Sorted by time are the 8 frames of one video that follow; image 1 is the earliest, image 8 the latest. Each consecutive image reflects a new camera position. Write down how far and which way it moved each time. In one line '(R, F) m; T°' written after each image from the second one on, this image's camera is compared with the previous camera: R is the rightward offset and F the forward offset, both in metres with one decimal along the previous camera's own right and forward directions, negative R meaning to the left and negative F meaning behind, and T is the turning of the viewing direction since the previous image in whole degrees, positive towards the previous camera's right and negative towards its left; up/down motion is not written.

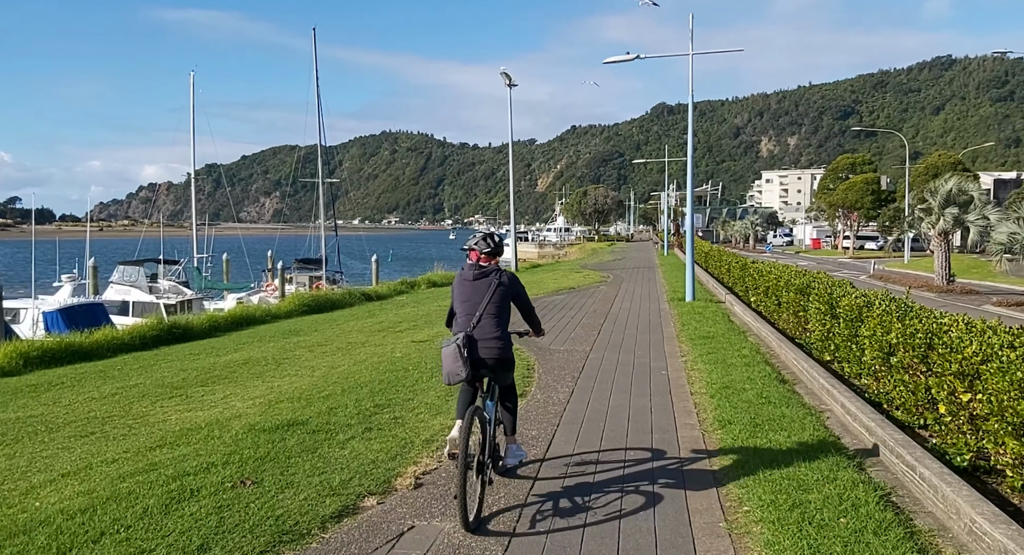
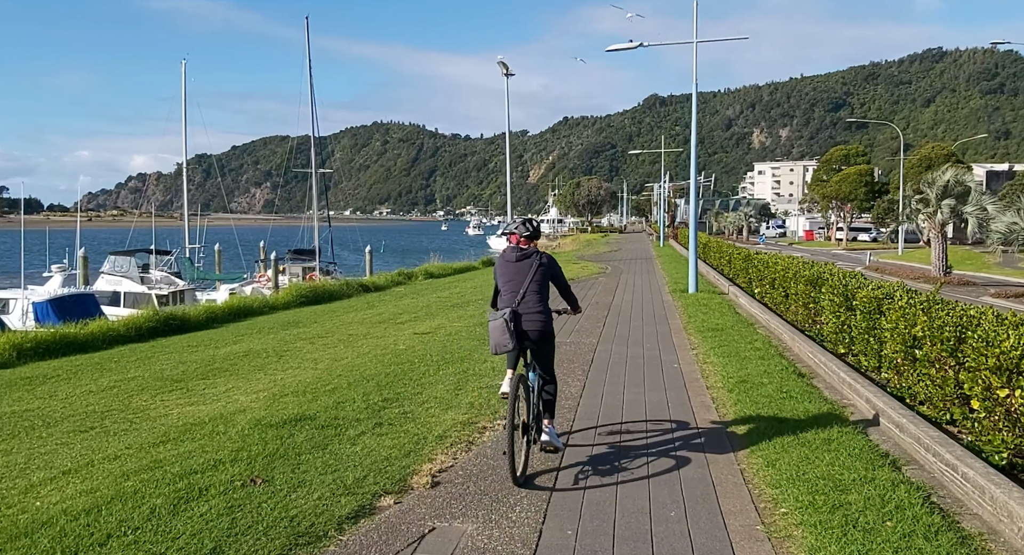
(-0.2, +0.2) m; 0°
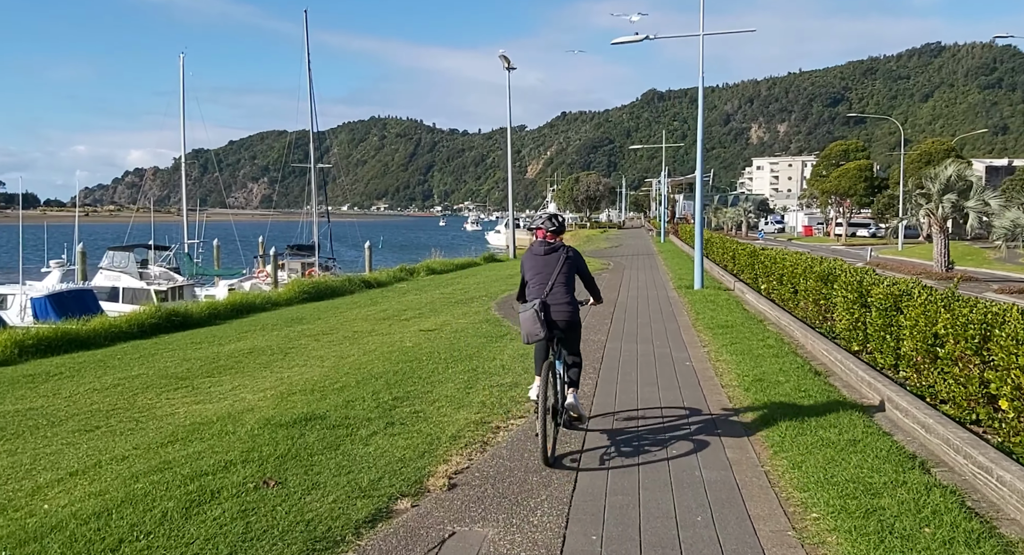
(-0.1, +0.1) m; 0°
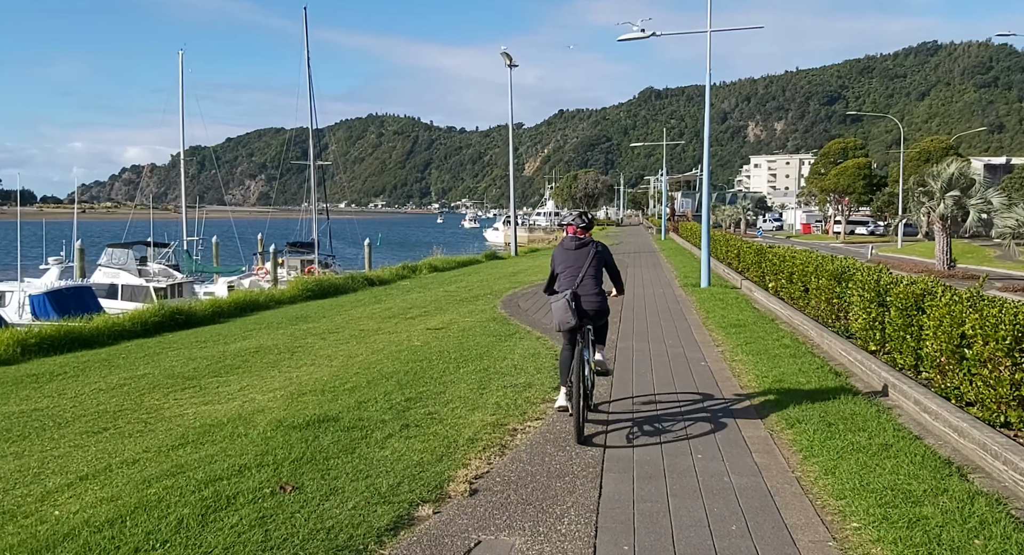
(-0.2, +0.2) m; 0°
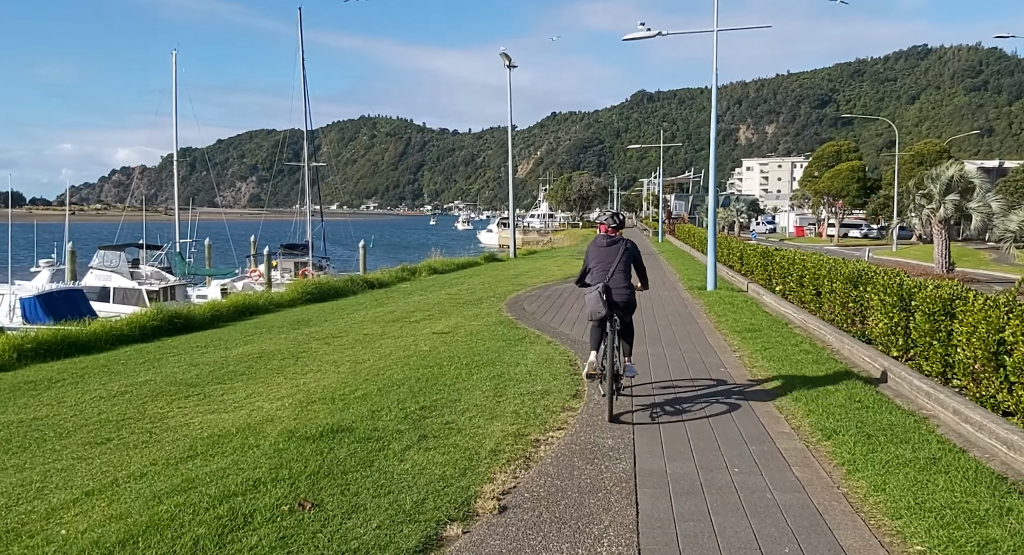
(-0.2, +0.3) m; 0°
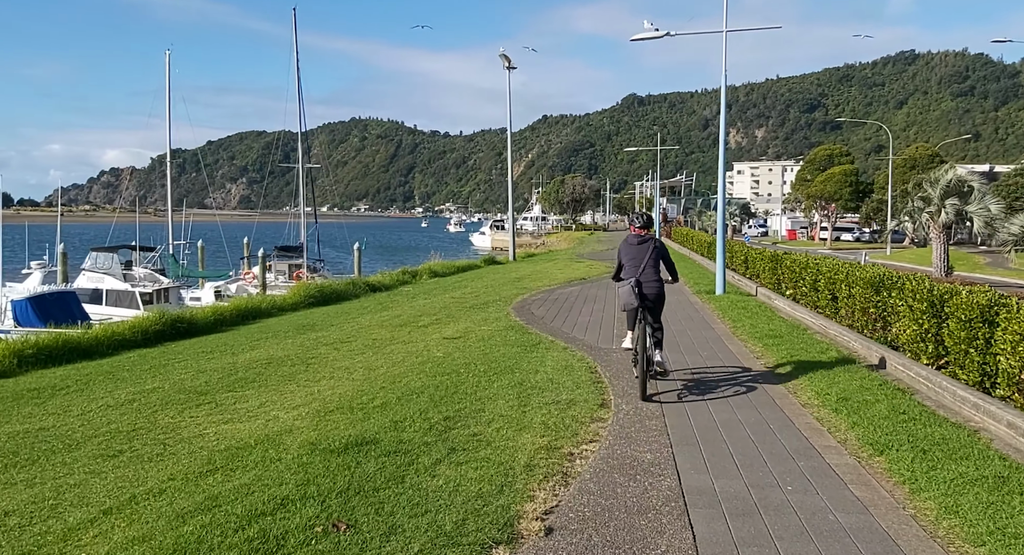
(-0.3, +0.3) m; +1°
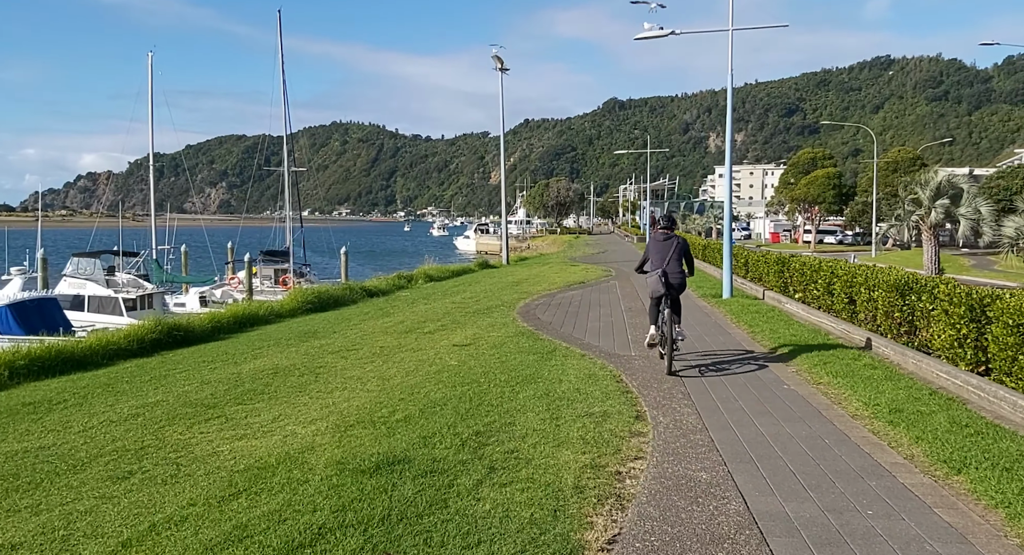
(-0.4, +0.4) m; +1°
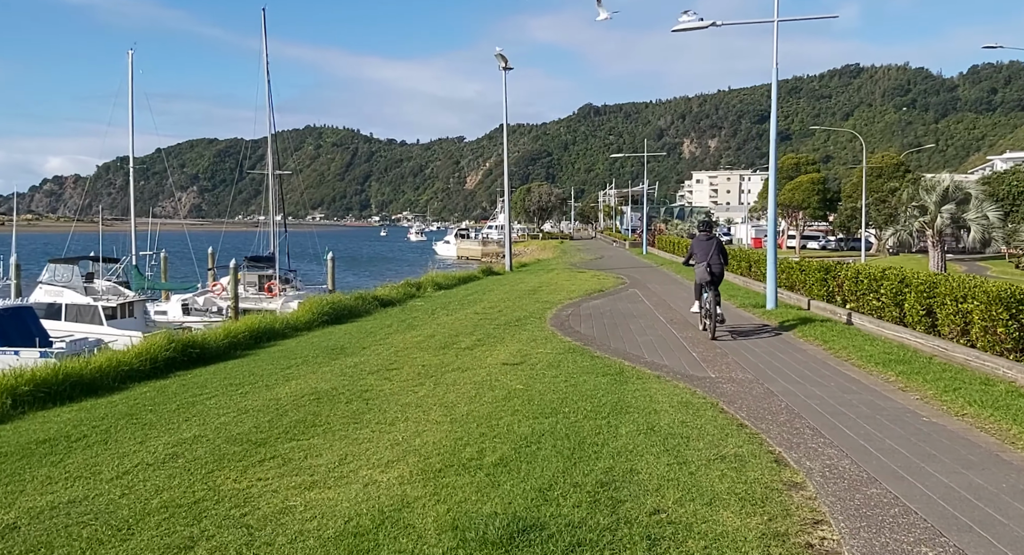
(-1.0, +1.2) m; +1°
